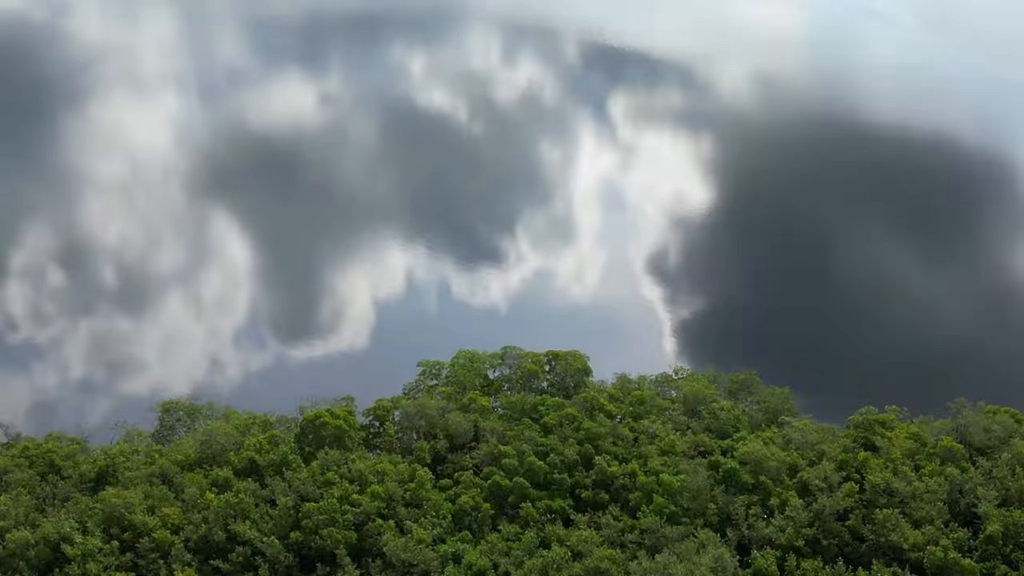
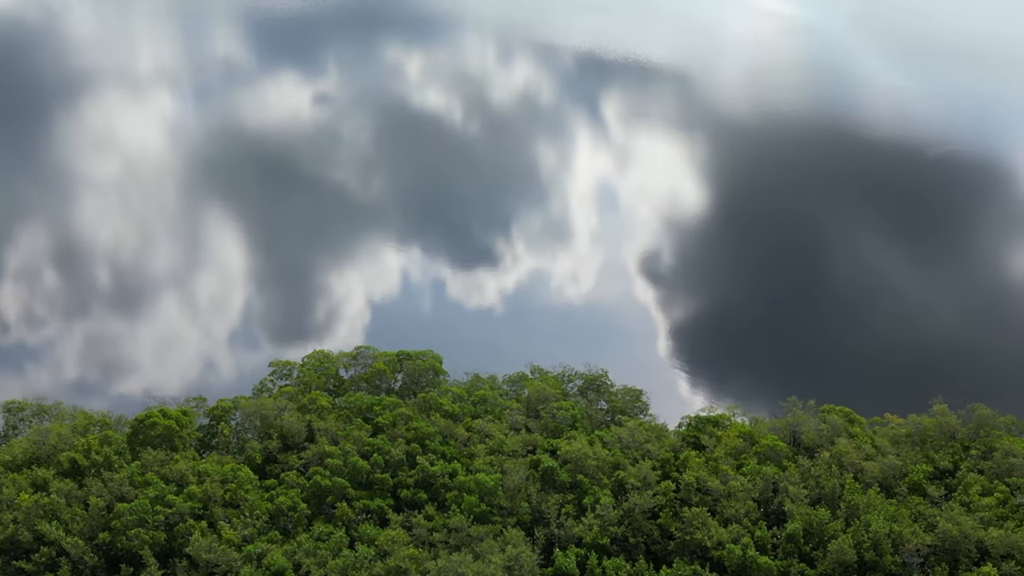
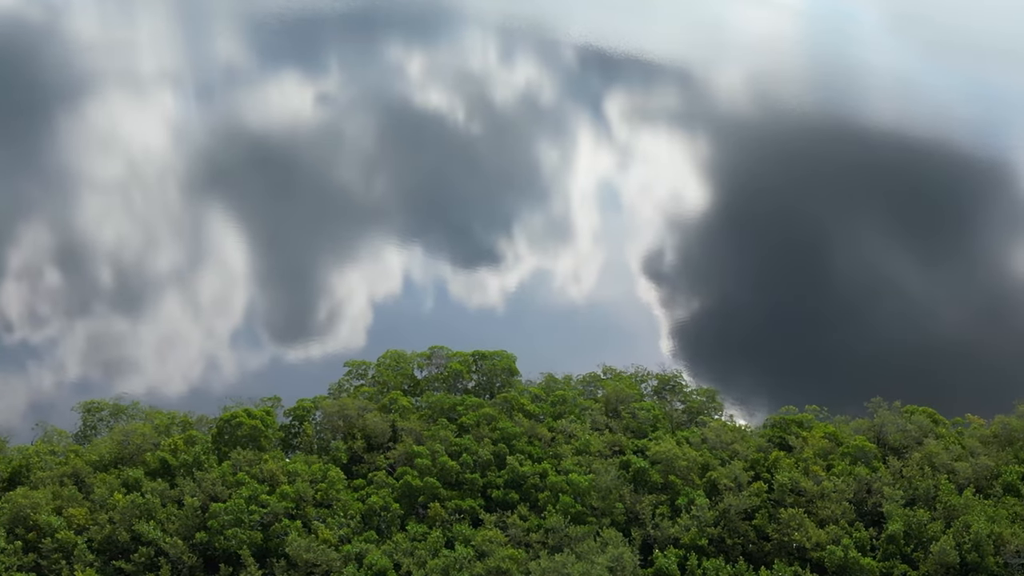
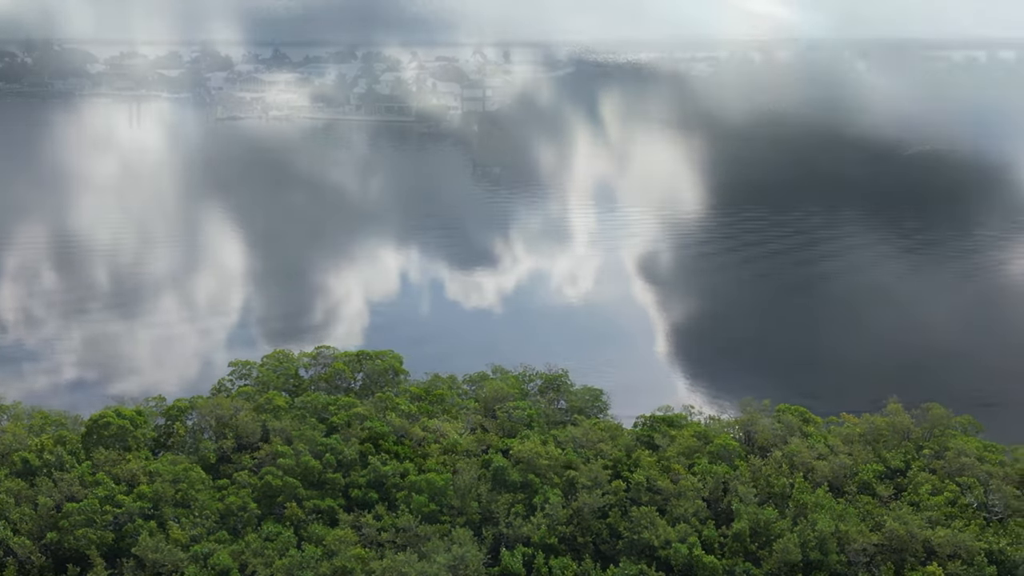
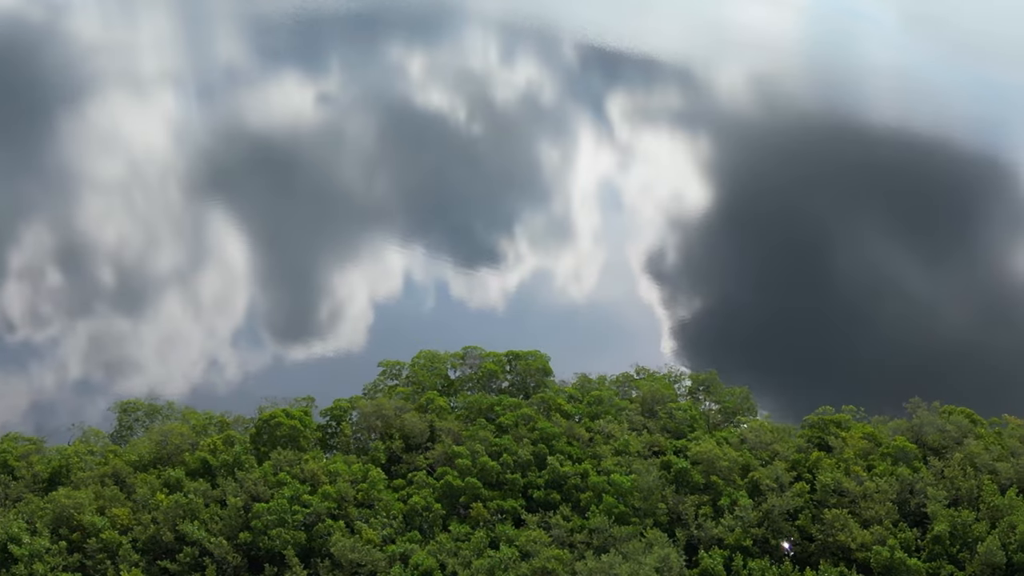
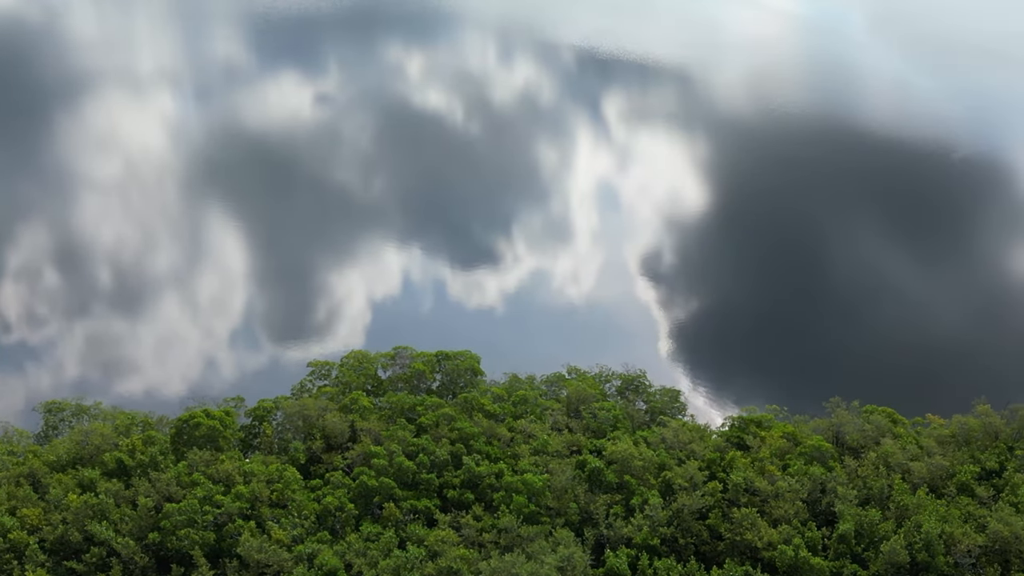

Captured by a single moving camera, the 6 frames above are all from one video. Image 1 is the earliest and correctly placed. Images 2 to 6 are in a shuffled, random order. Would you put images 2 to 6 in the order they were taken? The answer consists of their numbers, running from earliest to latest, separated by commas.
5, 3, 6, 2, 4
